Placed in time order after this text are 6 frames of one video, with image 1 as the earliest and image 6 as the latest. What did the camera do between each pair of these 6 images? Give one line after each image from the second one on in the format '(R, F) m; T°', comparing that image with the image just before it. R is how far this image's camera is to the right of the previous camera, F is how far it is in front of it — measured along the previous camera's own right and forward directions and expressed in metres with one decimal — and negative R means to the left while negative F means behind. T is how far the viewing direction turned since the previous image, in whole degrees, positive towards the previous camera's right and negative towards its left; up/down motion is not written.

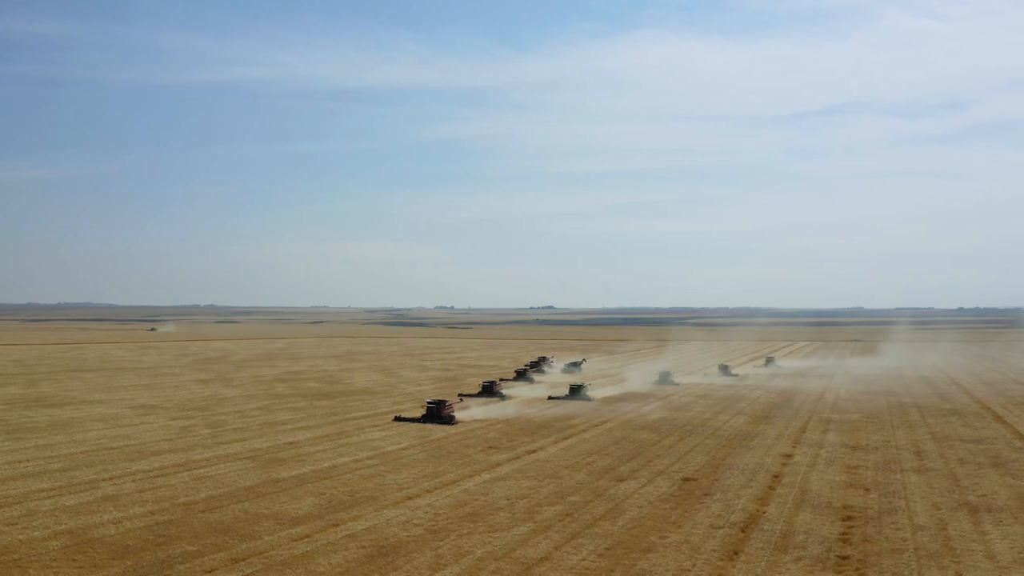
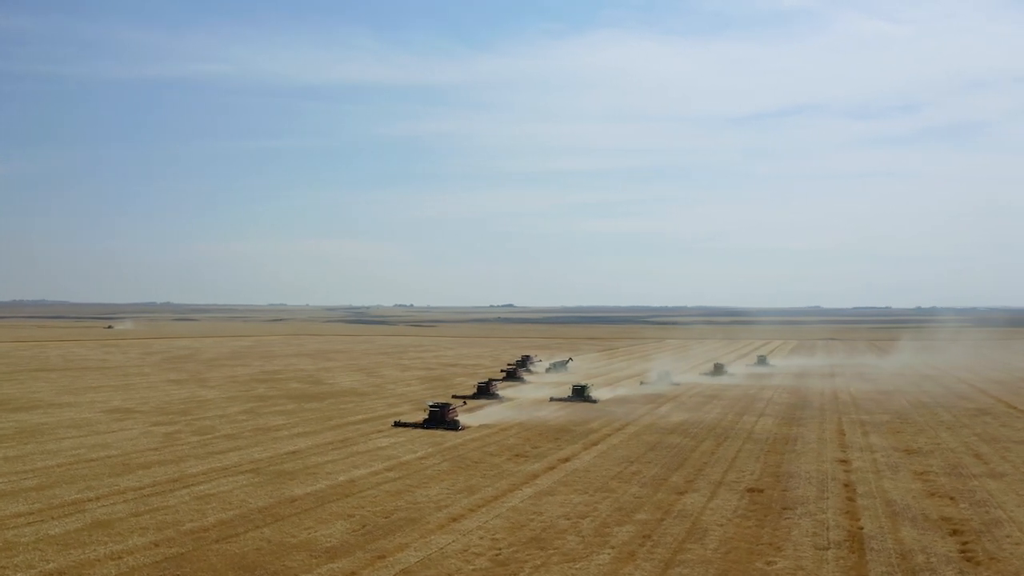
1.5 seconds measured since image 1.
(-2.7, +3.6) m; +3°
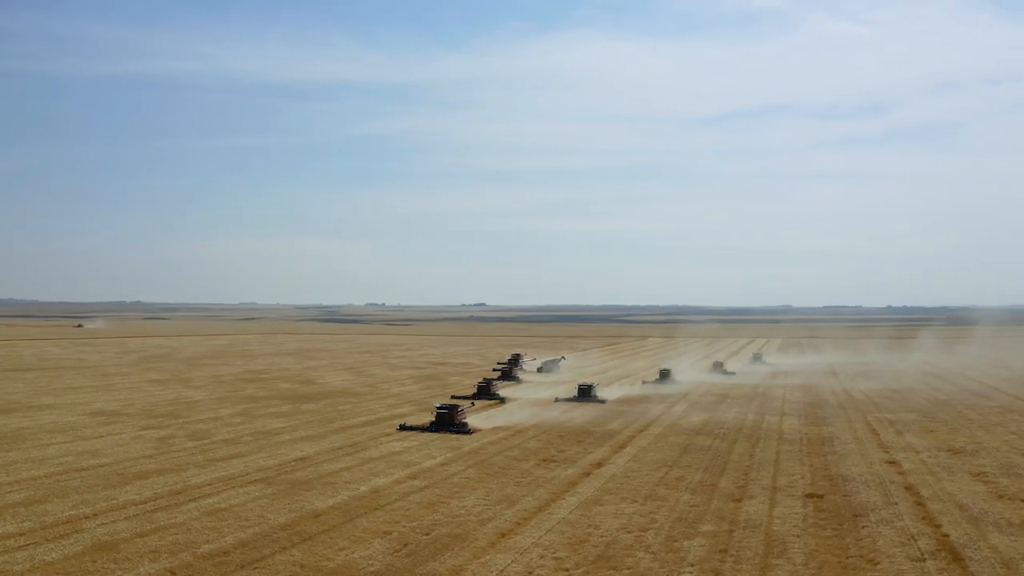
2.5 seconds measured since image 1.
(-1.9, +2.4) m; +2°
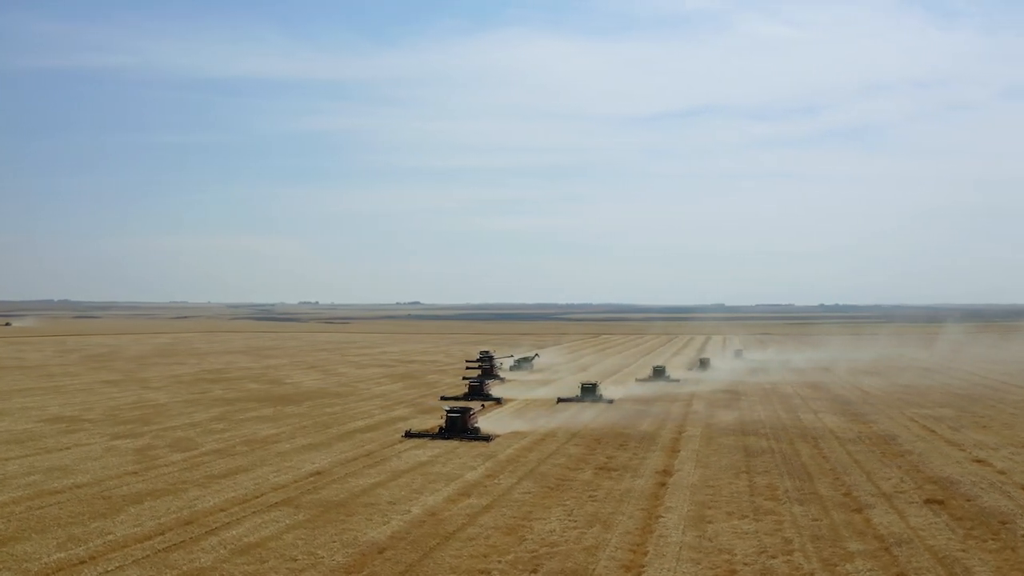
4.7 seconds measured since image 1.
(-3.4, +4.3) m; +4°
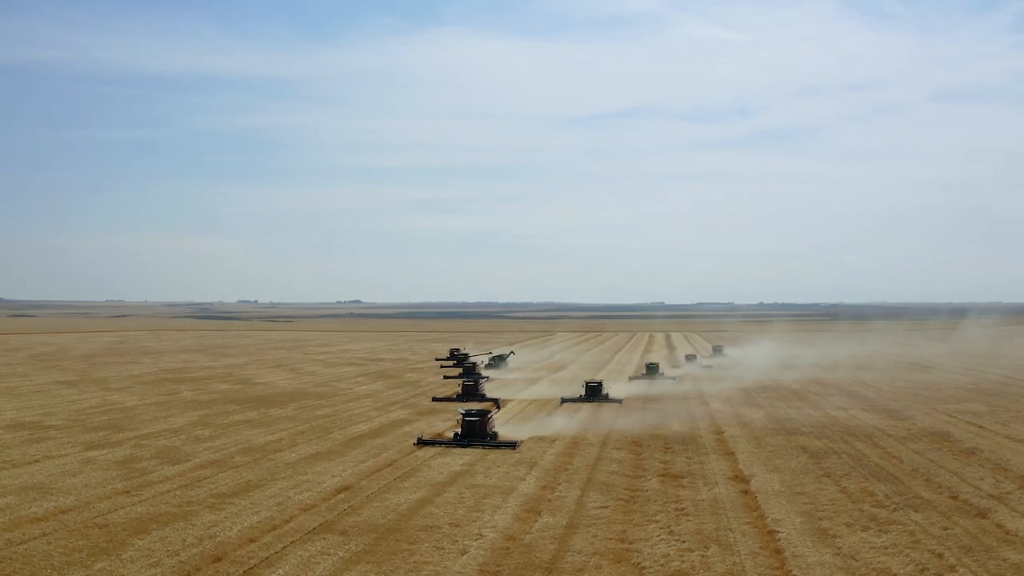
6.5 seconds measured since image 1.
(-2.8, +3.4) m; +4°
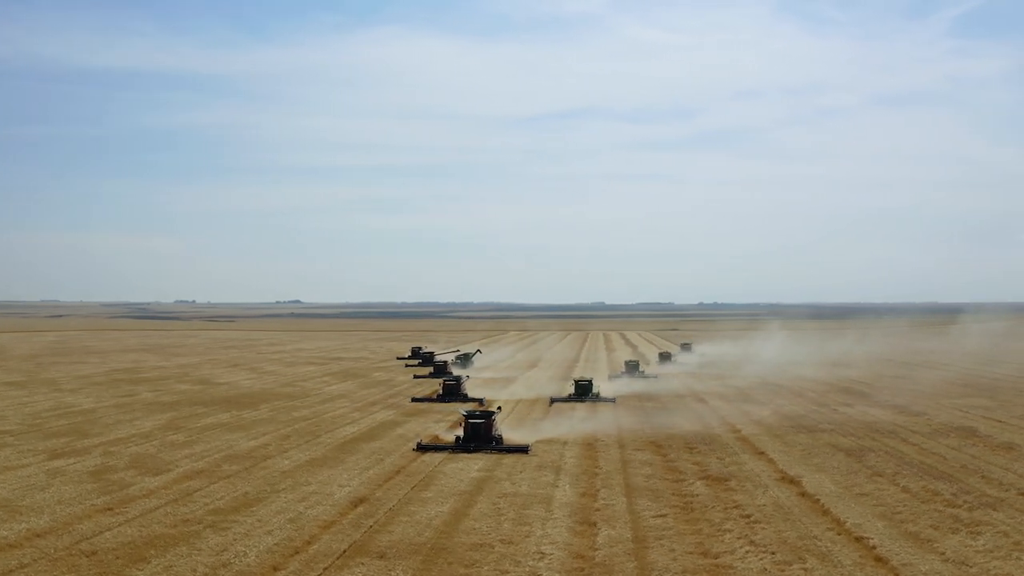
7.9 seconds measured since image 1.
(-1.9, +2.3) m; +4°
